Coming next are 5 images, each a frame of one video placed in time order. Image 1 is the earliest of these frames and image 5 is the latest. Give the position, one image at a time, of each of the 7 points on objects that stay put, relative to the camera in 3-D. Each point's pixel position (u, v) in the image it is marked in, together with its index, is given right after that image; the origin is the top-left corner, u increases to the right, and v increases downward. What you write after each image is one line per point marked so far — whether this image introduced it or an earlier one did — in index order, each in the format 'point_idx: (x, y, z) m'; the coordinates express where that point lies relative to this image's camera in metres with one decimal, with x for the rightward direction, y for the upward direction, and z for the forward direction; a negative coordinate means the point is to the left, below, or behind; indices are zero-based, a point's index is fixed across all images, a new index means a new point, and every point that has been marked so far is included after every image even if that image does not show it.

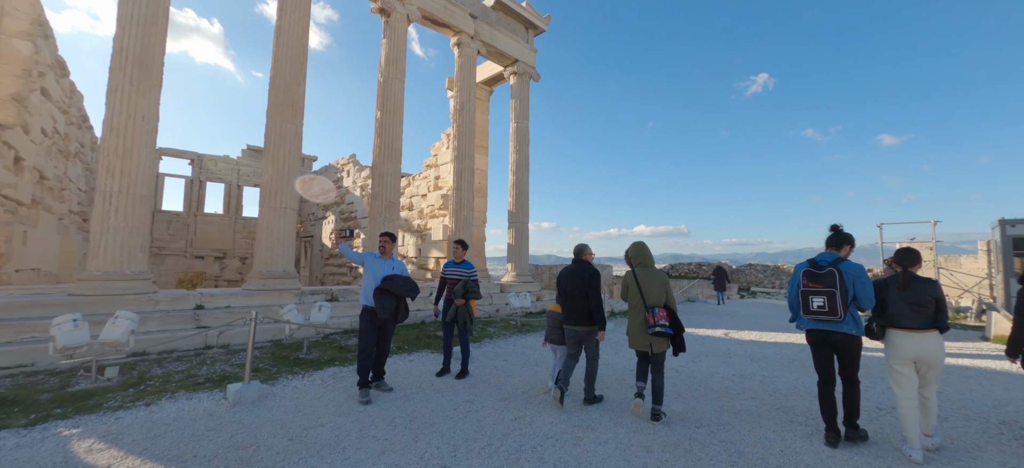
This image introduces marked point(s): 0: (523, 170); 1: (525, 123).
0: (+0.4, +2.0, +12.5) m
1: (+0.4, +3.5, +12.7) m
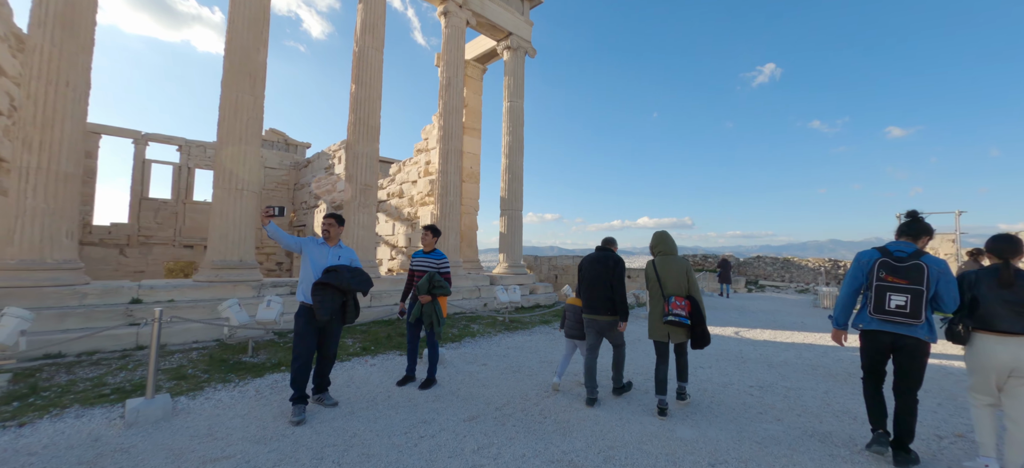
0: (+0.2, +2.3, +11.5) m
1: (+0.2, +3.8, +11.8) m
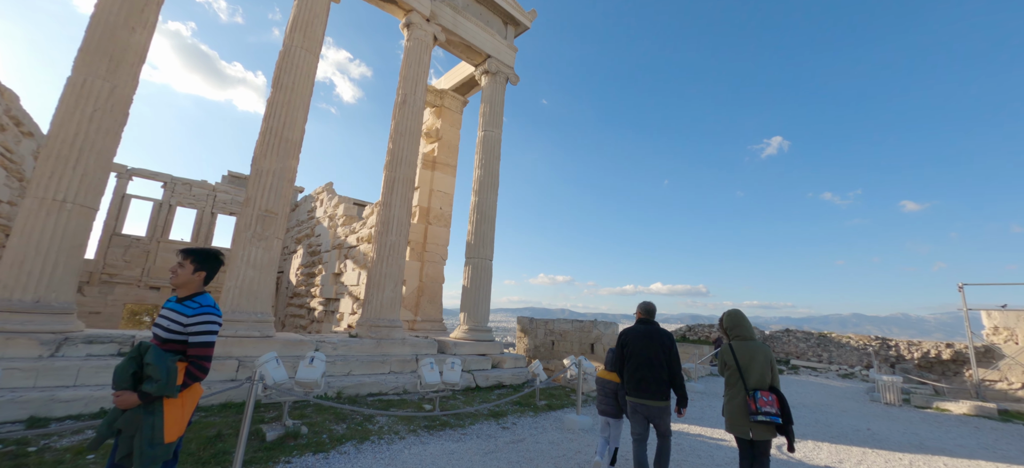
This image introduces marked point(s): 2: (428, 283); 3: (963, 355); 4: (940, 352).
0: (-0.5, +1.1, +9.5) m
1: (-0.4, +2.5, +10.0) m
2: (-2.2, -1.3, +10.6) m
3: (+13.8, -3.7, +12.4) m
4: (+13.5, -3.8, +12.8) m
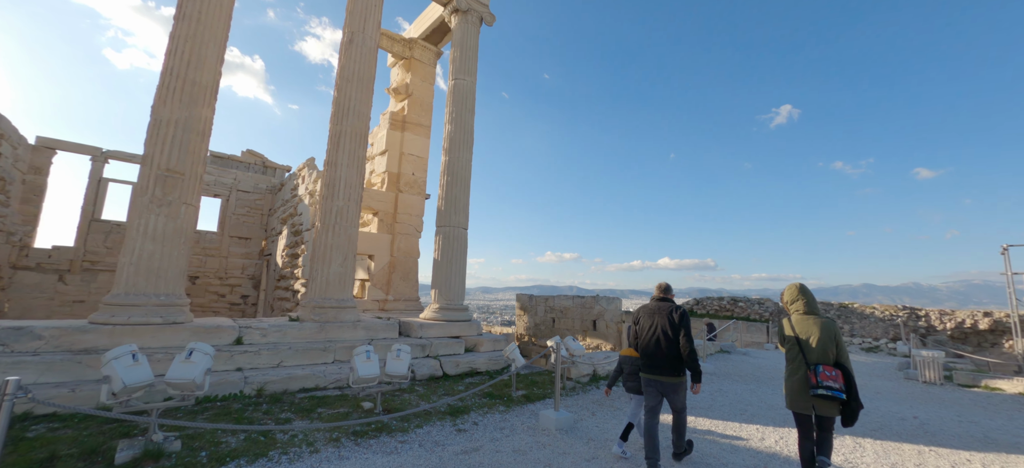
0: (-1.0, +1.8, +8.2) m
1: (-0.9, +3.3, +8.6) m
2: (-2.6, -0.6, +9.5) m
3: (+13.5, -2.5, +11.1) m
4: (+13.2, -2.5, +11.5) m
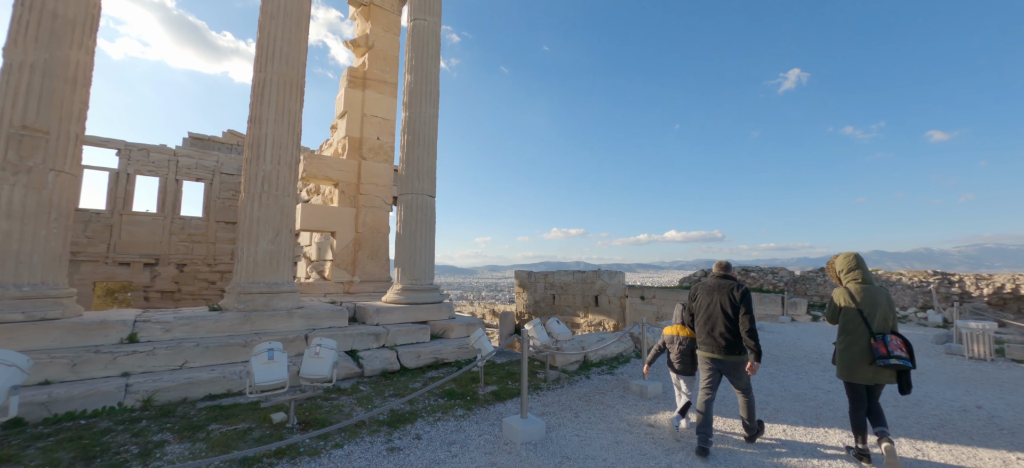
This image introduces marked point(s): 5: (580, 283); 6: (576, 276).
0: (-1.5, +2.3, +7.0) m
1: (-1.5, +3.8, +7.3) m
2: (-3.0, 0.0, +8.4) m
3: (+13.2, -1.3, +9.8) m
4: (+12.9, -1.3, +10.3) m
5: (+3.1, -2.3, +18.5) m
6: (+2.9, -2.0, +18.9) m
